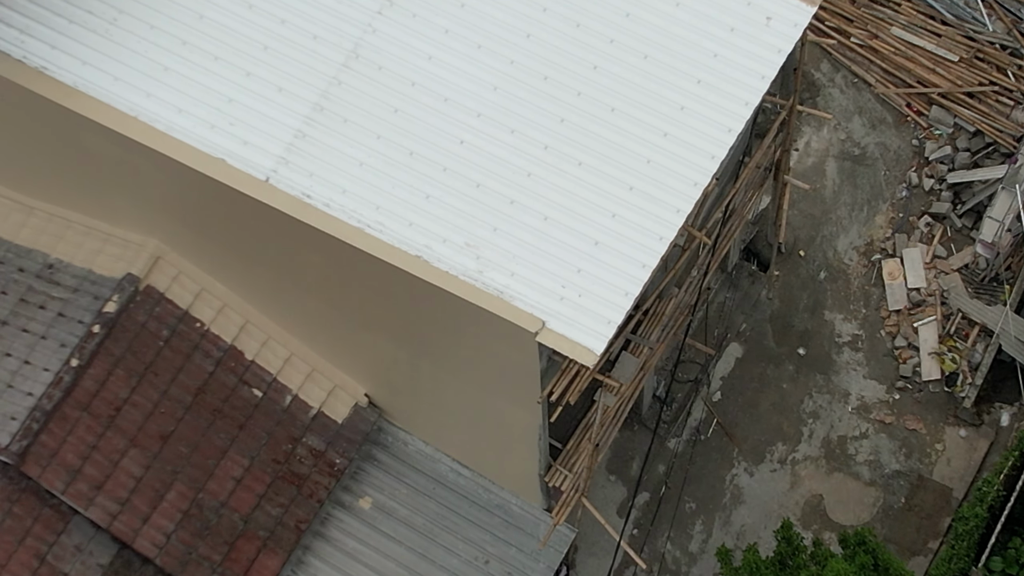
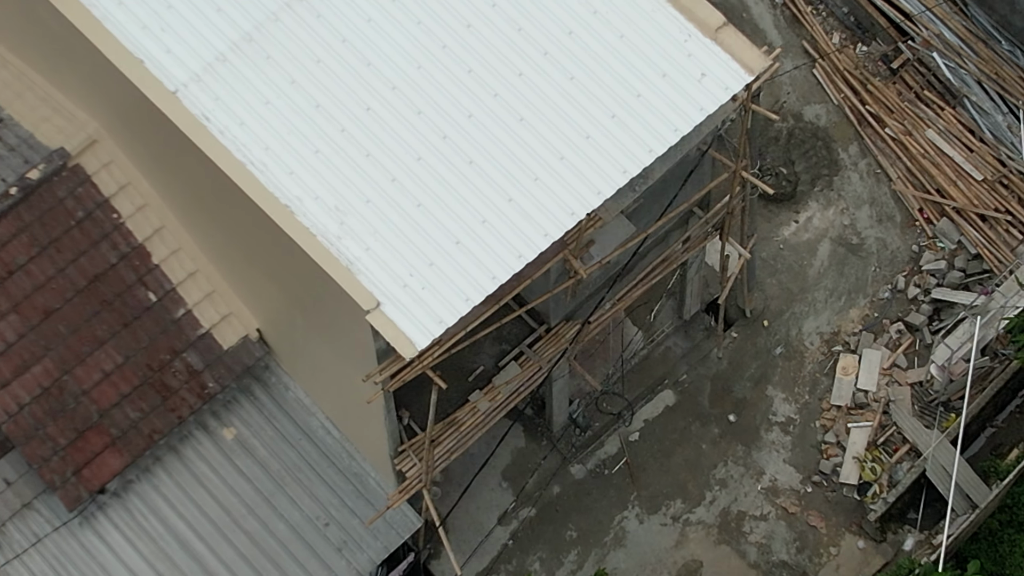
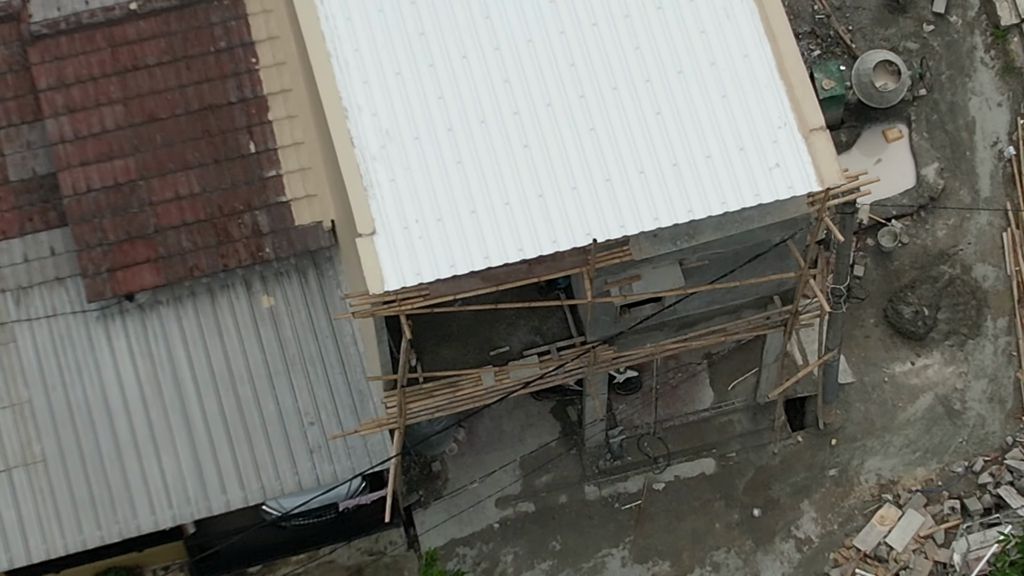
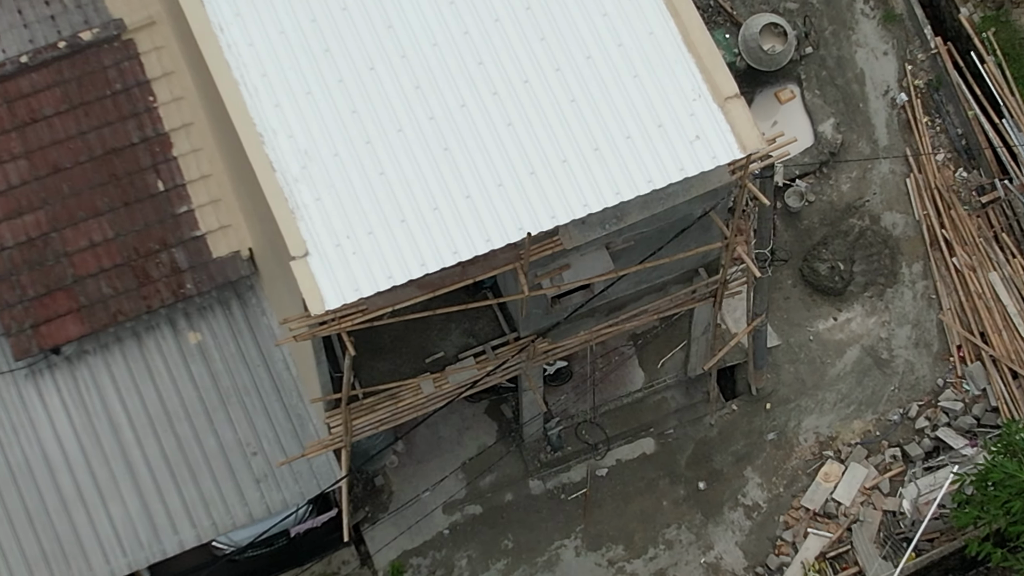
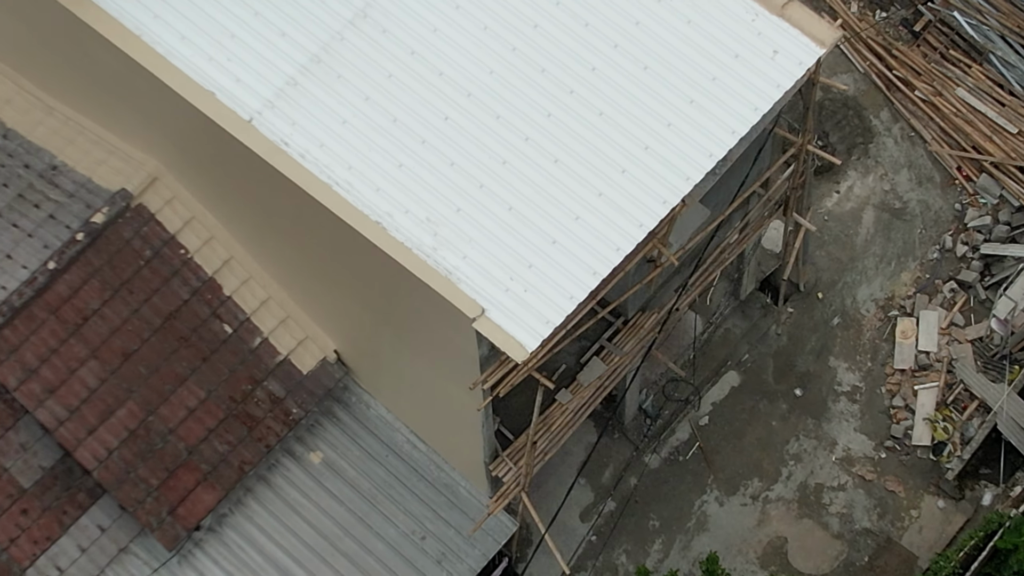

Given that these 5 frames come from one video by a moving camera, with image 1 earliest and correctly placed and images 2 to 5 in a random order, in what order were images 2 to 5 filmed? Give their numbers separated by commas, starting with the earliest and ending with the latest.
5, 2, 4, 3
